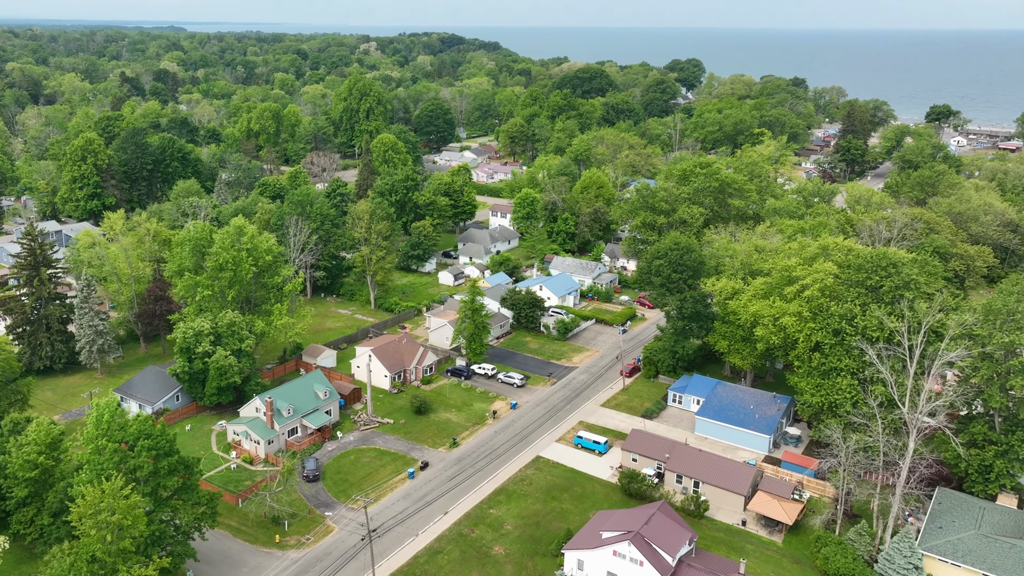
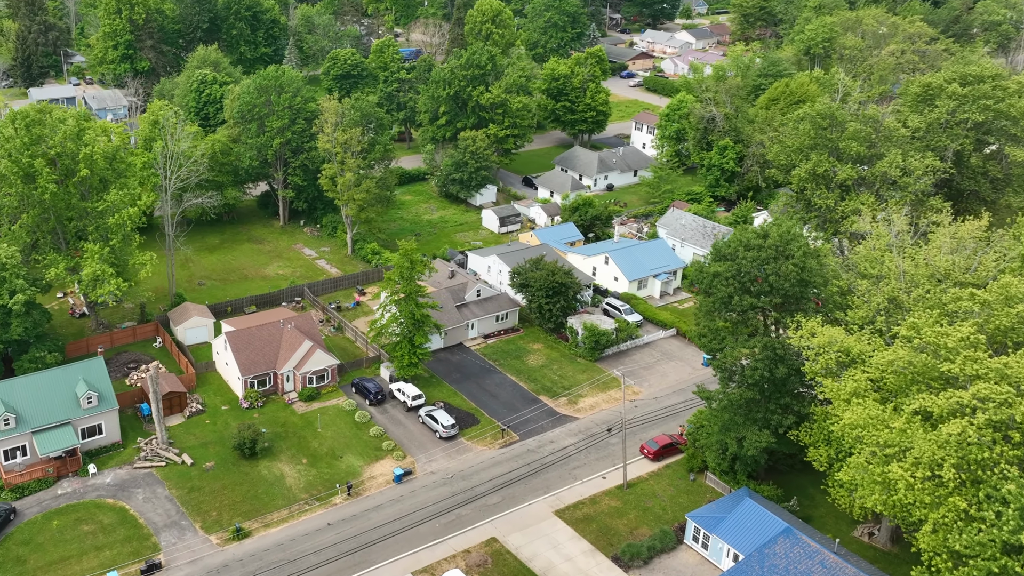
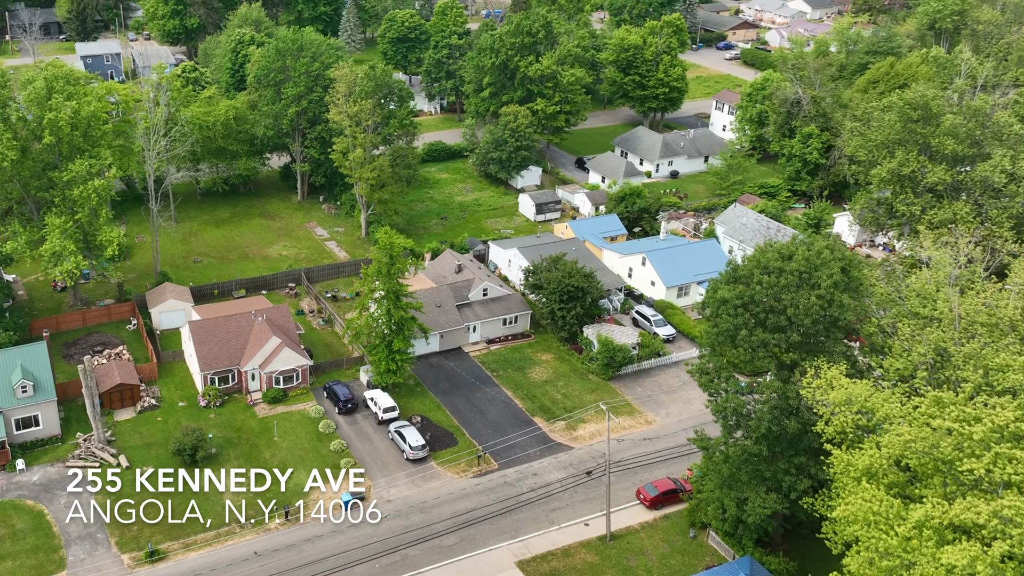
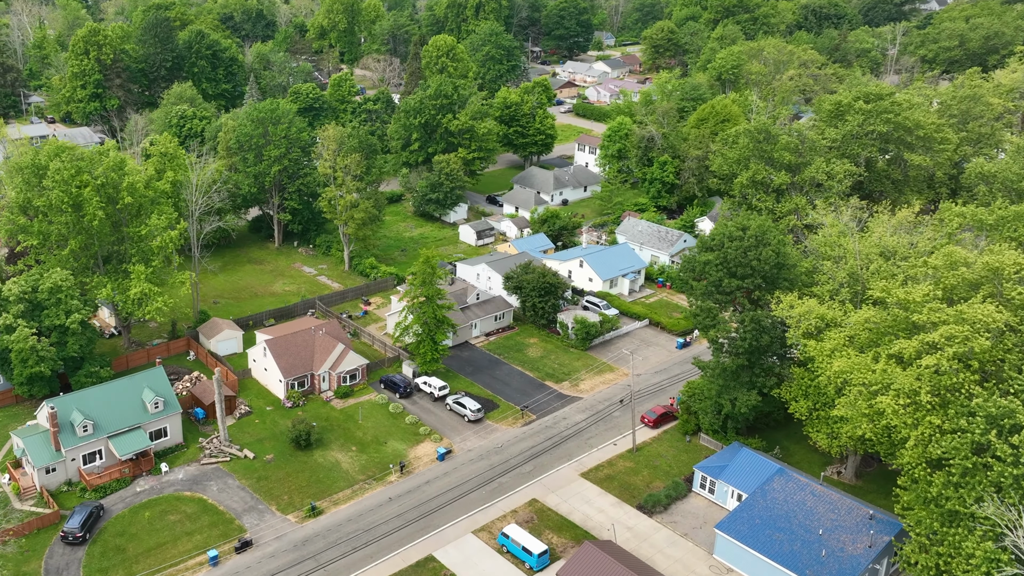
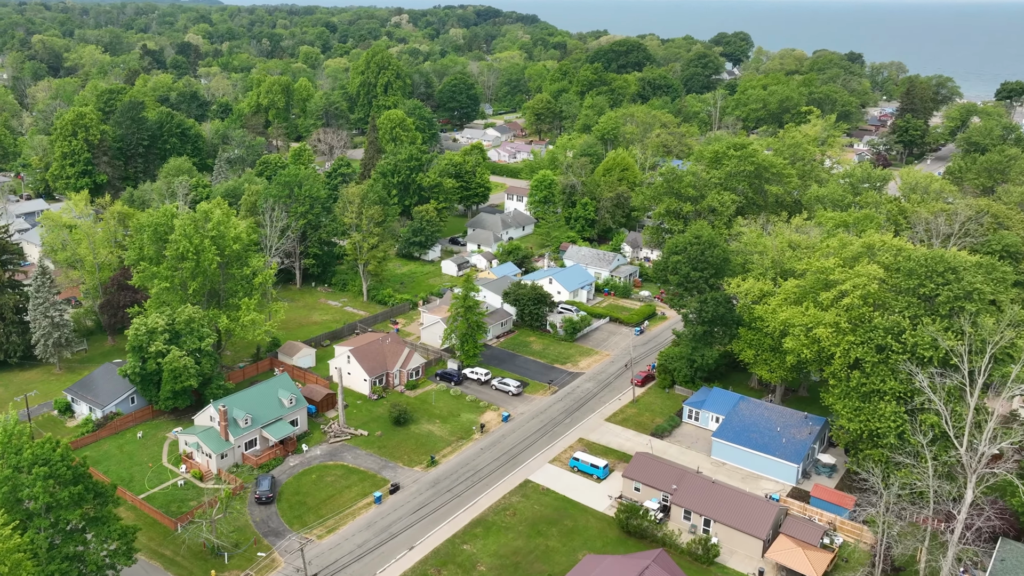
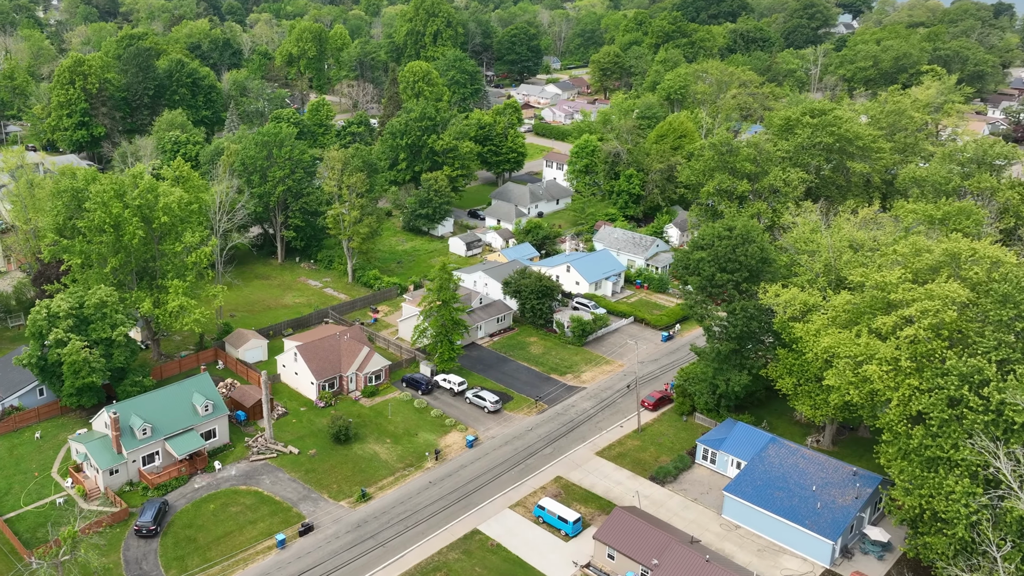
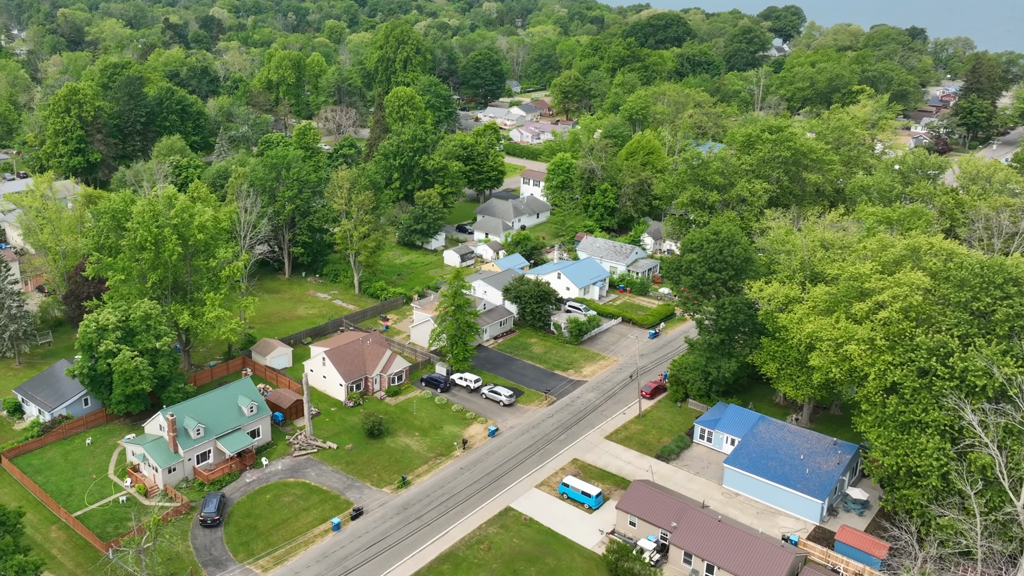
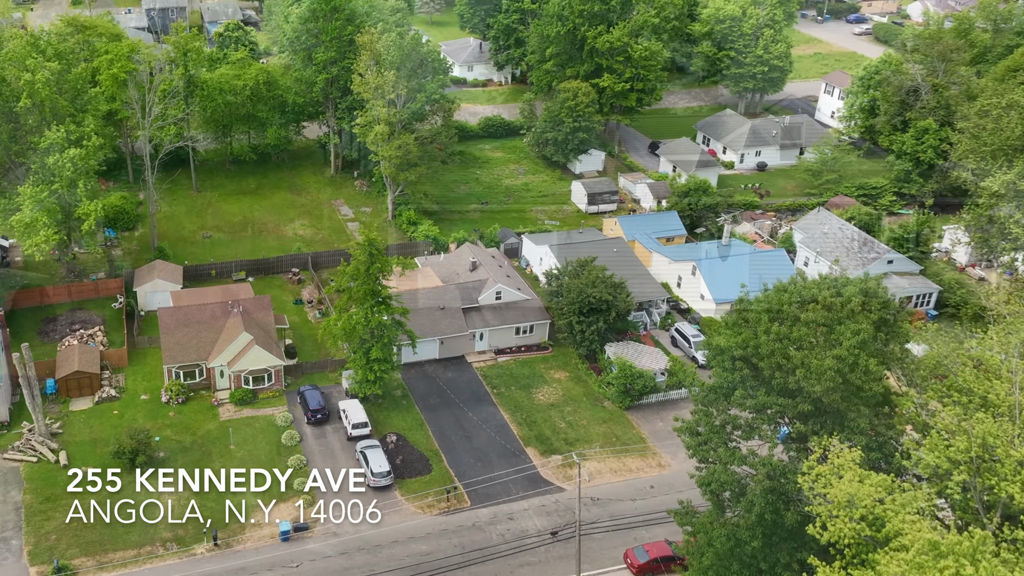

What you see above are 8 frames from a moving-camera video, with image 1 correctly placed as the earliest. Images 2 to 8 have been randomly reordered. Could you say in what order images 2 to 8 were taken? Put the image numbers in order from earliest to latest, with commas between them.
5, 7, 6, 4, 2, 3, 8
